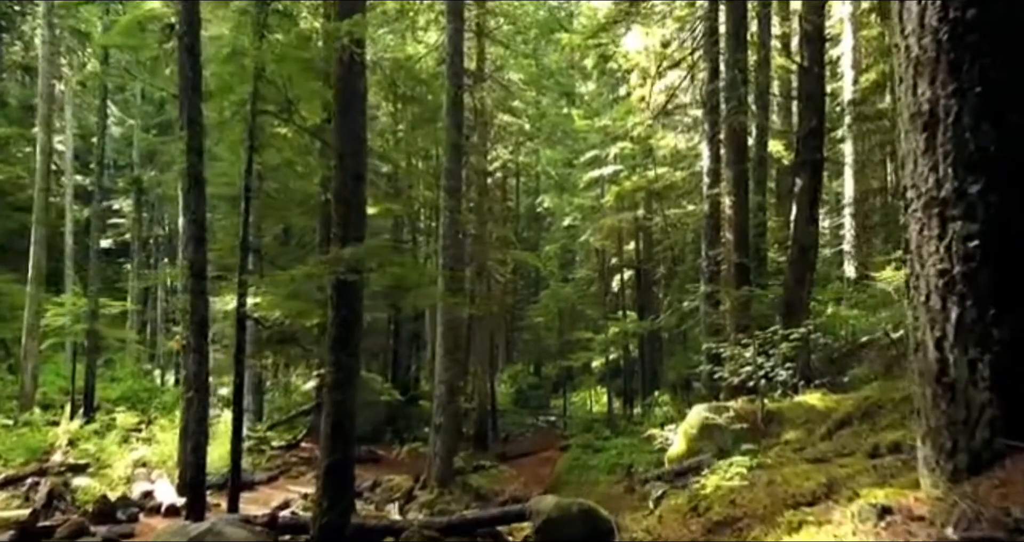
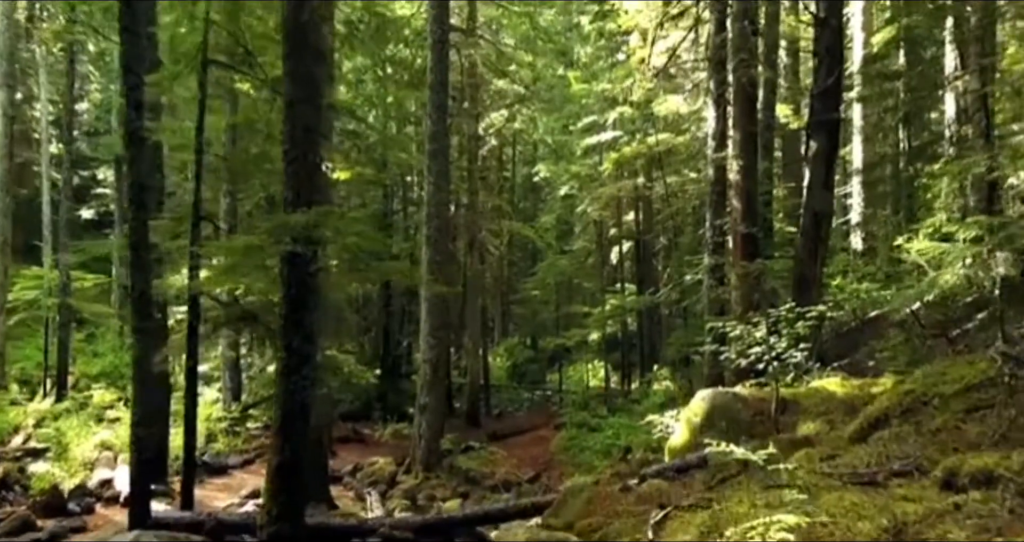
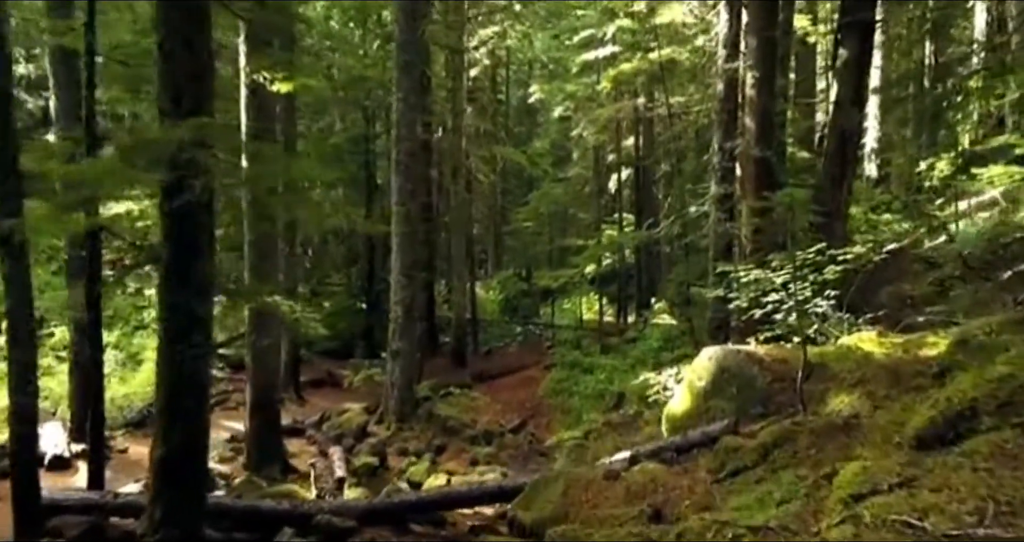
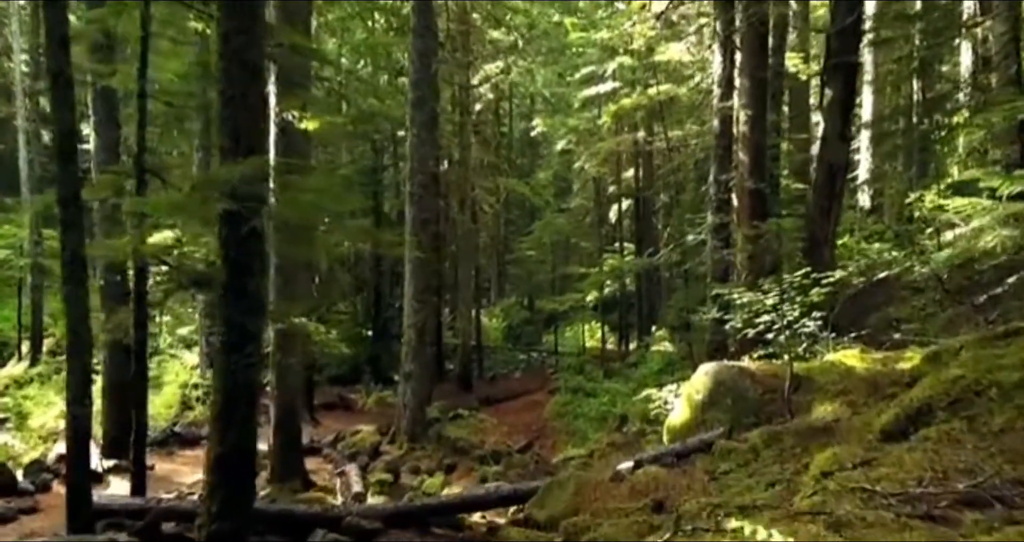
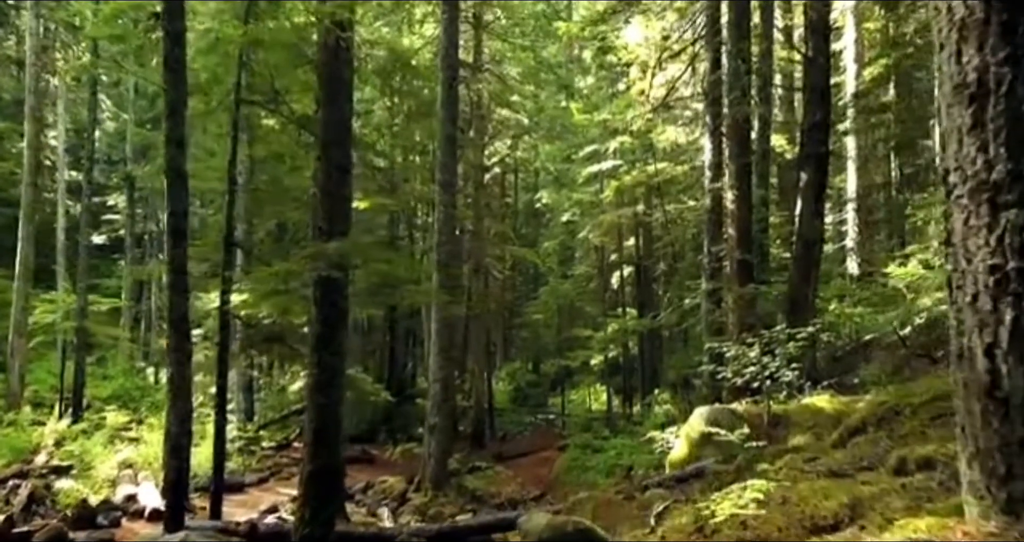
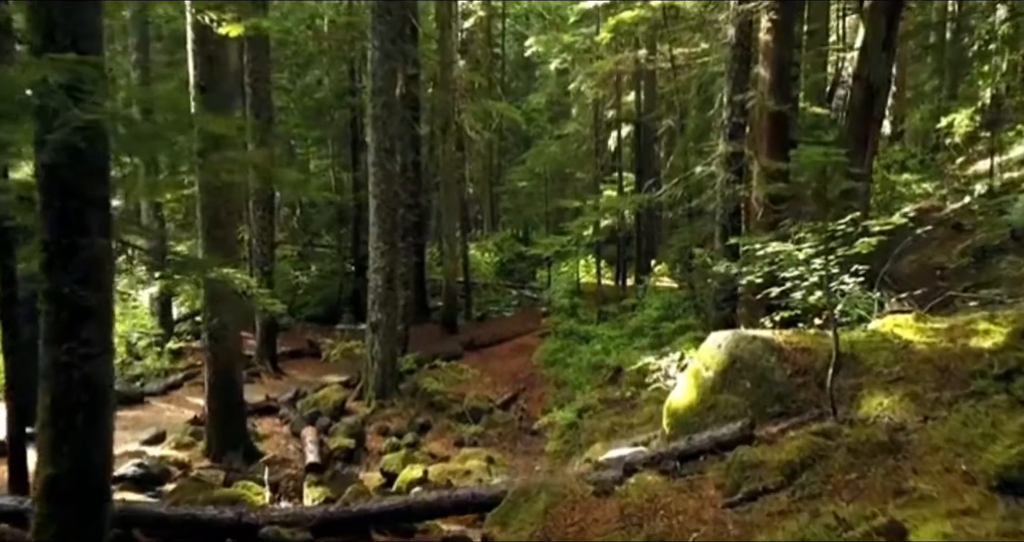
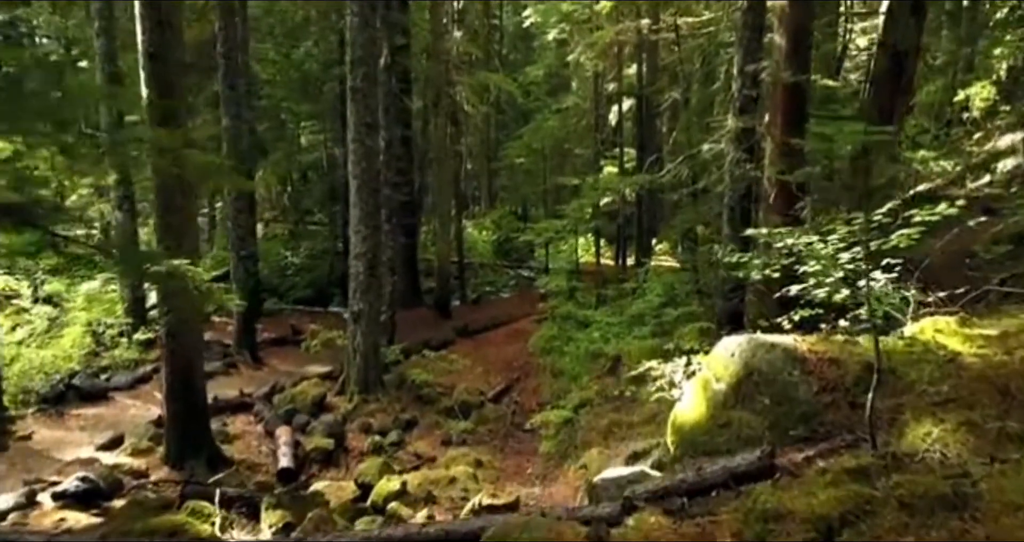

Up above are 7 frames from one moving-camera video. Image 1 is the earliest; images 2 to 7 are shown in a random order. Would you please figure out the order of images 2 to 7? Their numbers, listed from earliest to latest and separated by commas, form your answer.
5, 2, 4, 3, 6, 7
